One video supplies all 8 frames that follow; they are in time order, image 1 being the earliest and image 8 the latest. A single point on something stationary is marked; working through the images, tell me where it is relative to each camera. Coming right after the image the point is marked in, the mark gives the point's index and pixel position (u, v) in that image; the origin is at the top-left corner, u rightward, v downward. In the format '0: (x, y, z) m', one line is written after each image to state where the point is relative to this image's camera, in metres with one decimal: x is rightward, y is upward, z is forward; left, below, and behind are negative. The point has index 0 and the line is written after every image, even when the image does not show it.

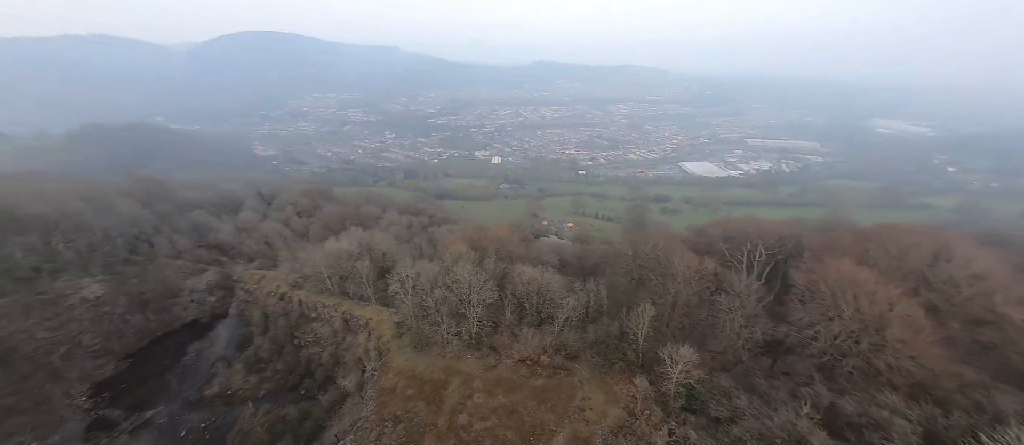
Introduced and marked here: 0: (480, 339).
0: (-1.7, -6.4, +19.7) m
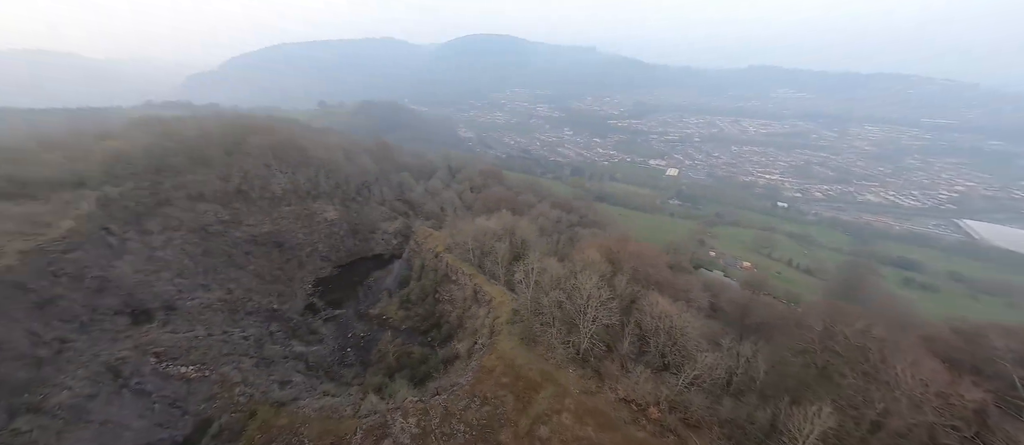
0: (+3.8, -6.8, +18.0) m
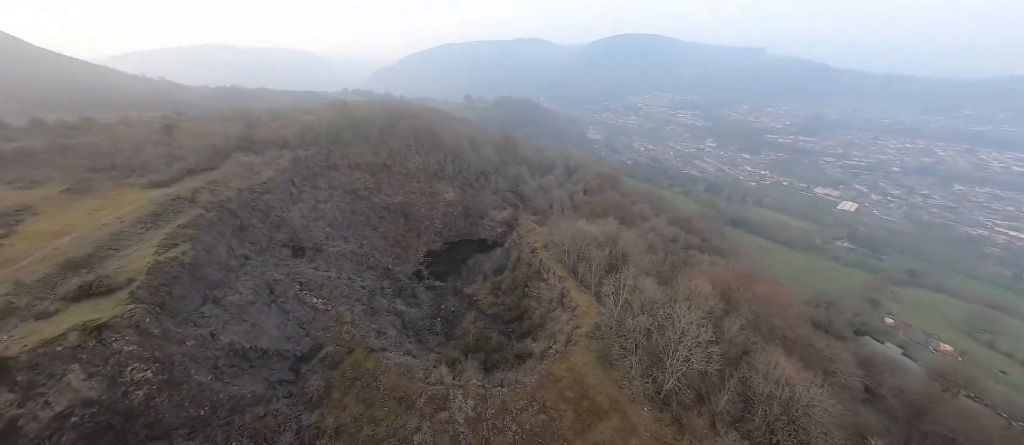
0: (+6.8, -7.8, +15.5) m
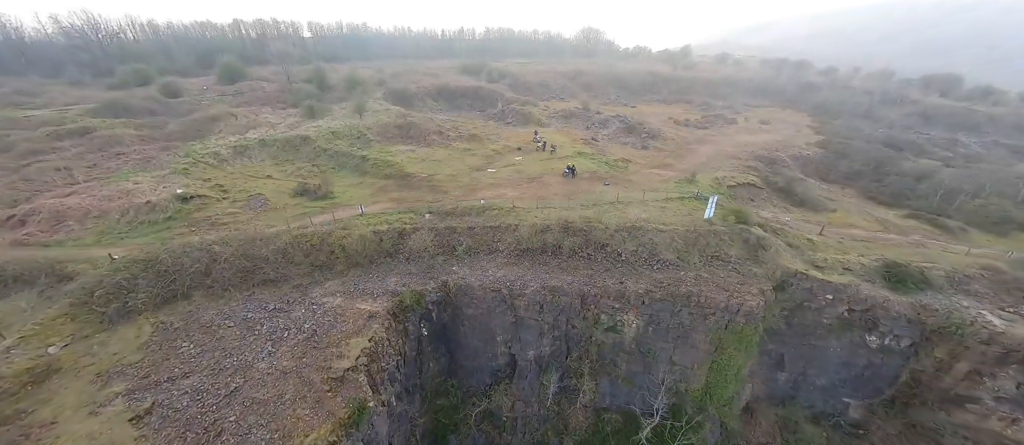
0: (+11.2, -11.2, +7.4) m
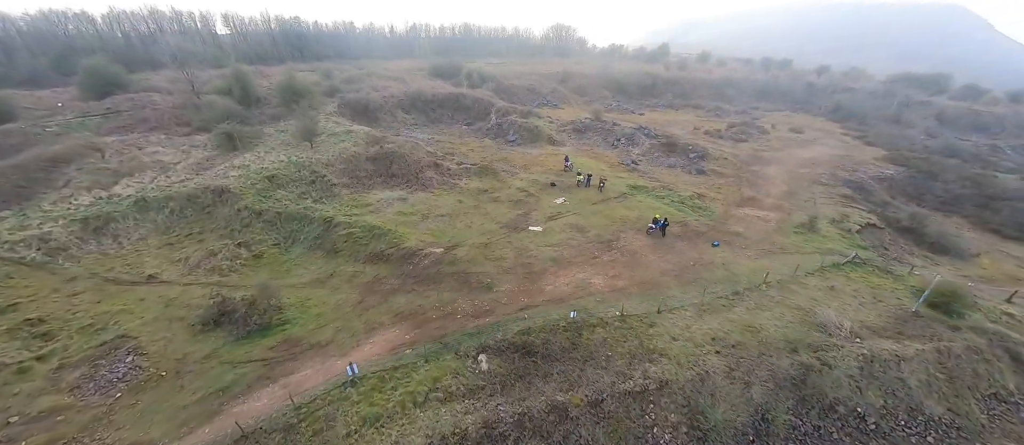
0: (+18.4, -15.2, -1.0) m
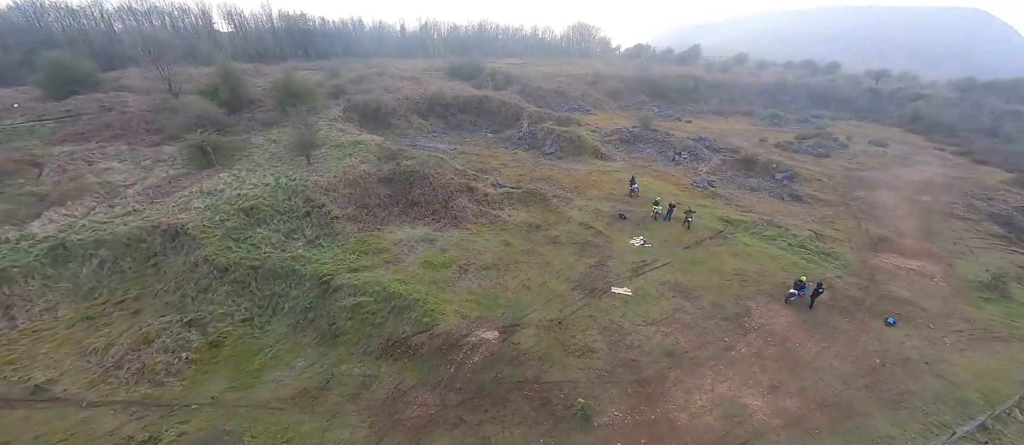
0: (+21.0, -17.7, -7.3) m
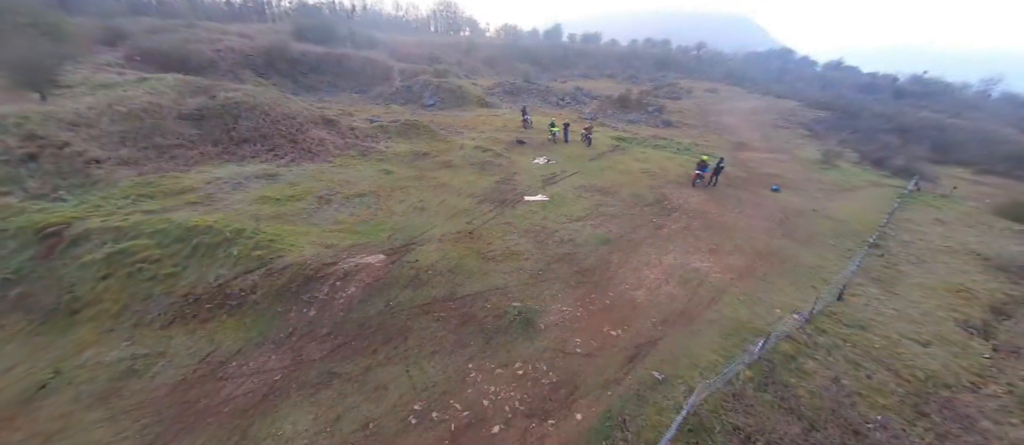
0: (+20.8, -18.1, -6.8) m
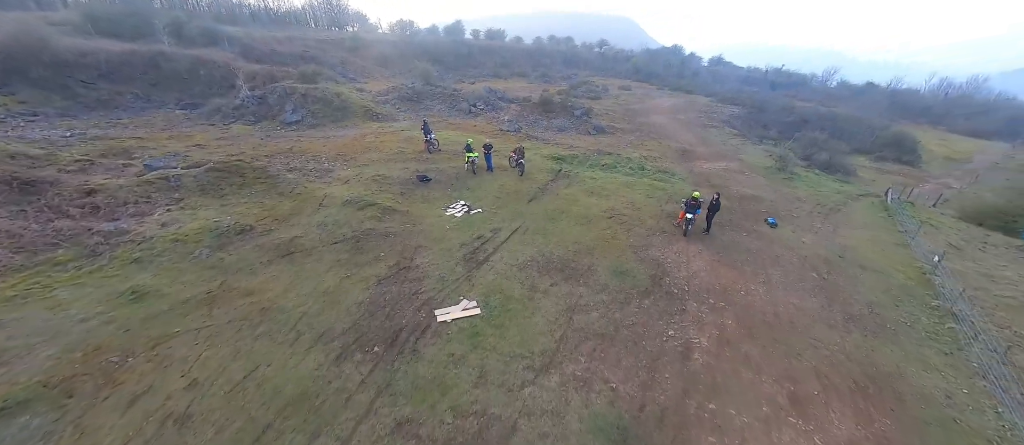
0: (+24.9, -18.9, -9.1) m
